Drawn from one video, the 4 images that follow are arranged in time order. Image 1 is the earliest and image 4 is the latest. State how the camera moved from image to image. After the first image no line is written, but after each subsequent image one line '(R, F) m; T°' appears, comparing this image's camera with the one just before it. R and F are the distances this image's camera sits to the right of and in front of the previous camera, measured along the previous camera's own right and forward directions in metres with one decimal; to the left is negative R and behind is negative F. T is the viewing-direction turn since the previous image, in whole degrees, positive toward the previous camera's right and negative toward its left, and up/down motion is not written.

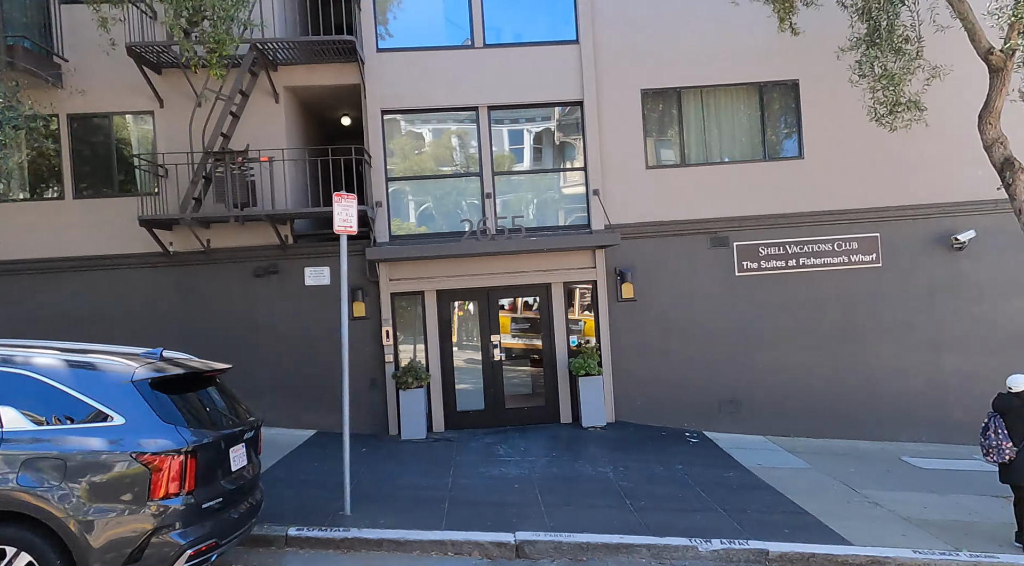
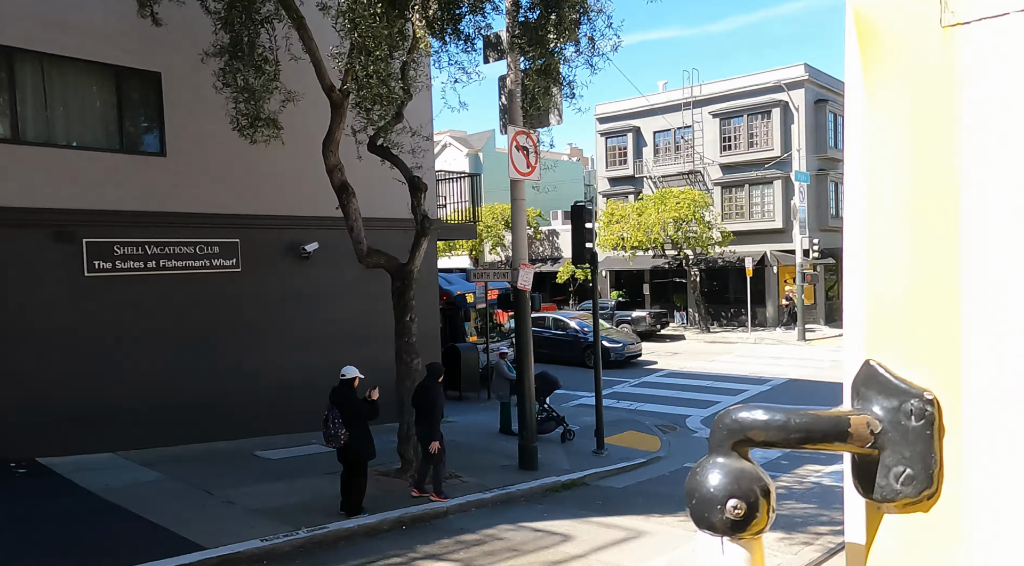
(-1.4, +0.6) m; +50°
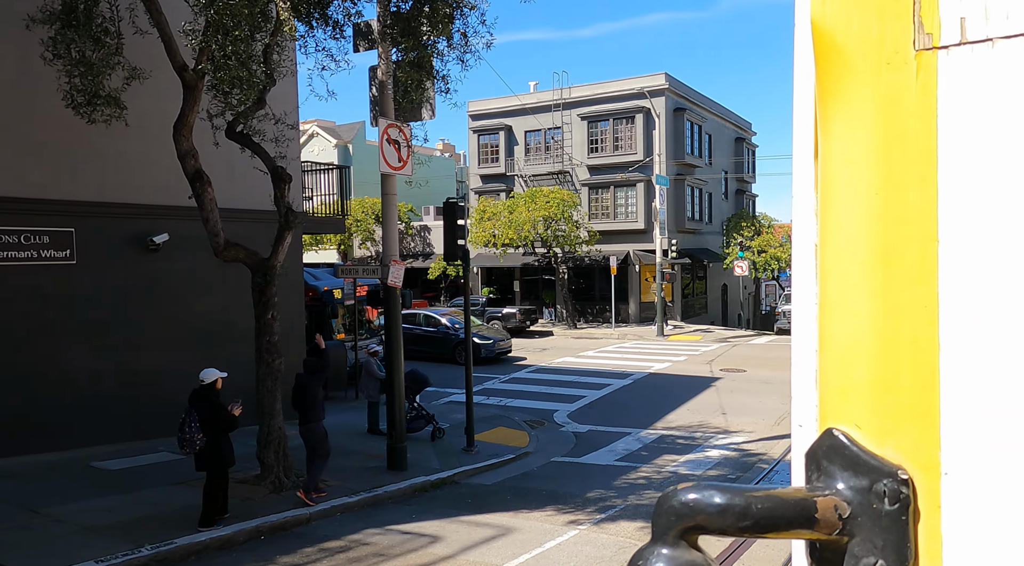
(0.0, +0.2) m; +9°
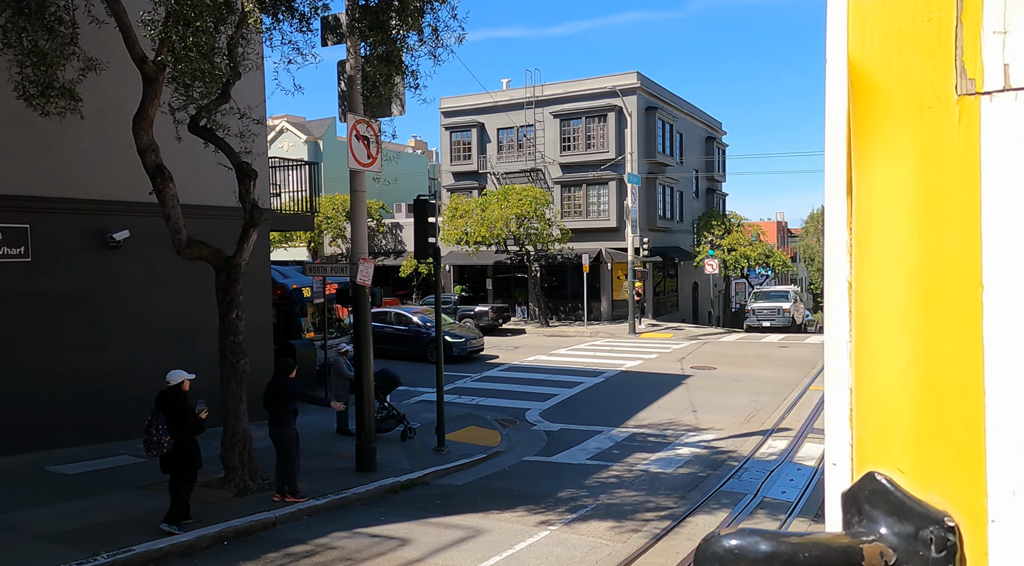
(0.0, +0.1) m; +2°
